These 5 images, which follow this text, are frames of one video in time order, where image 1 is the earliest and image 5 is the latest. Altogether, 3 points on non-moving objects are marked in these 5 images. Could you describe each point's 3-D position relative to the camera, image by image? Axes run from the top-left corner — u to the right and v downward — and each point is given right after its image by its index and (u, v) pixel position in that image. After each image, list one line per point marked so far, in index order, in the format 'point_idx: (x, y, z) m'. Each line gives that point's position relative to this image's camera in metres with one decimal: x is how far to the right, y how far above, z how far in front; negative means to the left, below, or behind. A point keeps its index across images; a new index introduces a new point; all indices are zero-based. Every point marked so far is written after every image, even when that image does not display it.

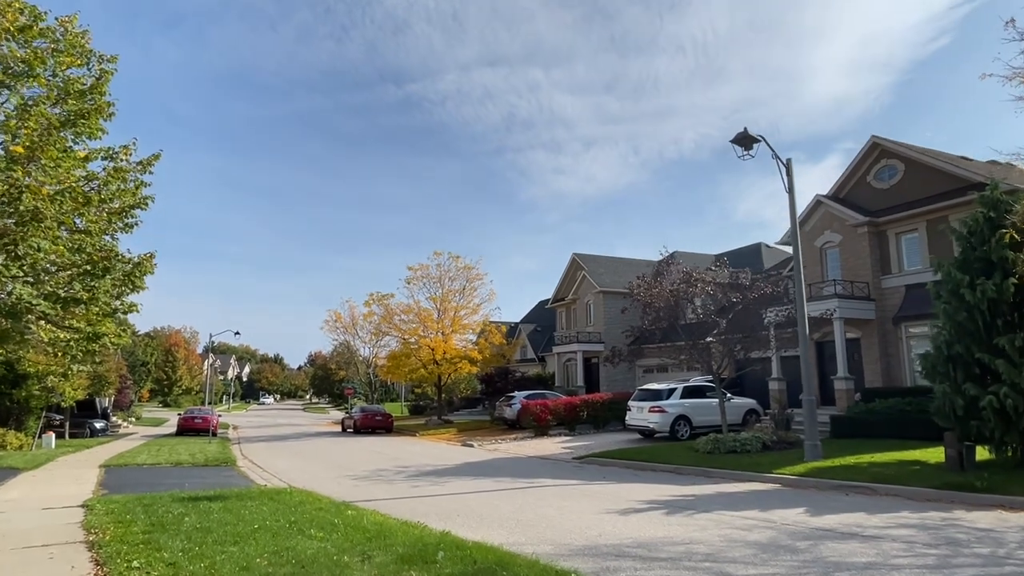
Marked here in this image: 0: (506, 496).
0: (-0.1, -4.1, +12.4) m
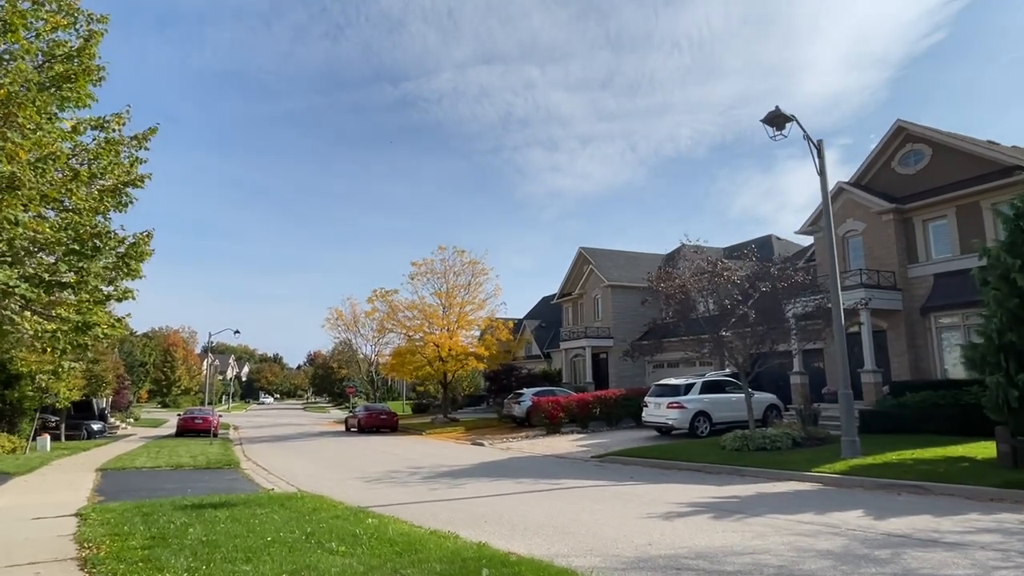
0: (+0.4, -3.9, +11.5) m
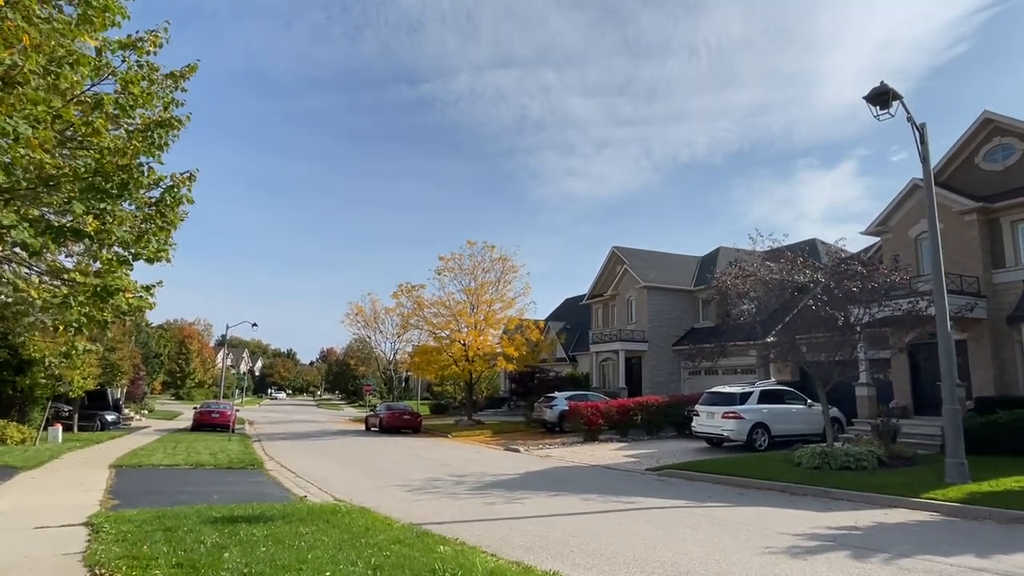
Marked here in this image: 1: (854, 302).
0: (+1.6, -3.7, +9.9) m
1: (+9.8, -0.4, +17.9) m
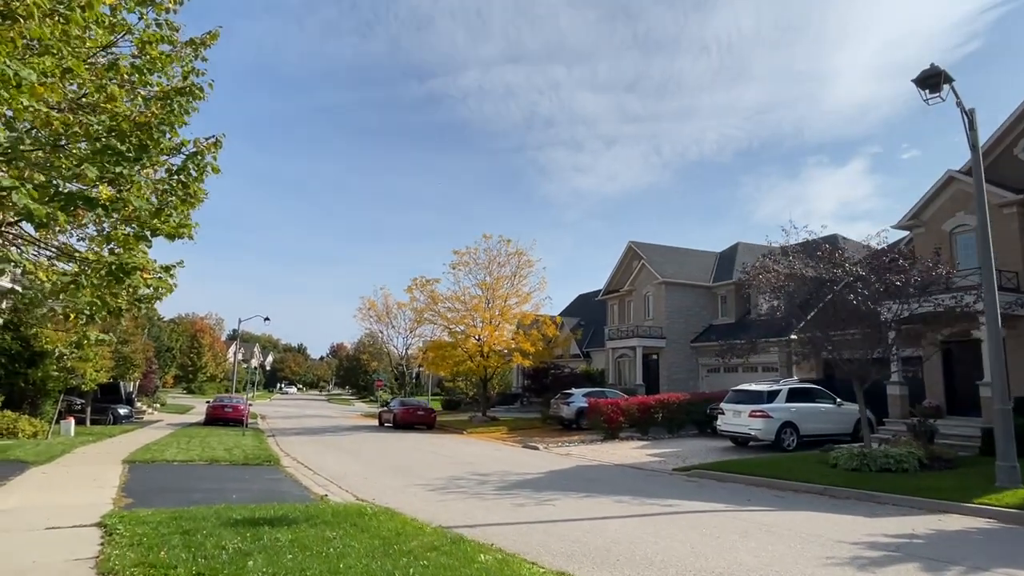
0: (+2.1, -3.5, +9.3) m
1: (+10.4, -0.3, +17.2) m
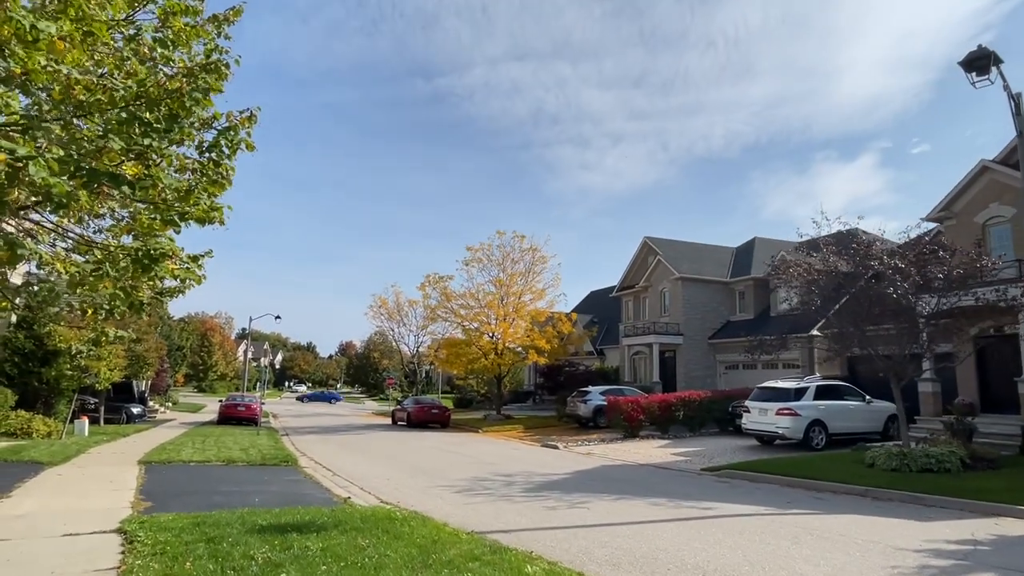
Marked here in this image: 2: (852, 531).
0: (+2.6, -3.4, +8.8) m
1: (+11.0, -0.1, +16.6) m
2: (+4.8, -3.4, +8.9) m
